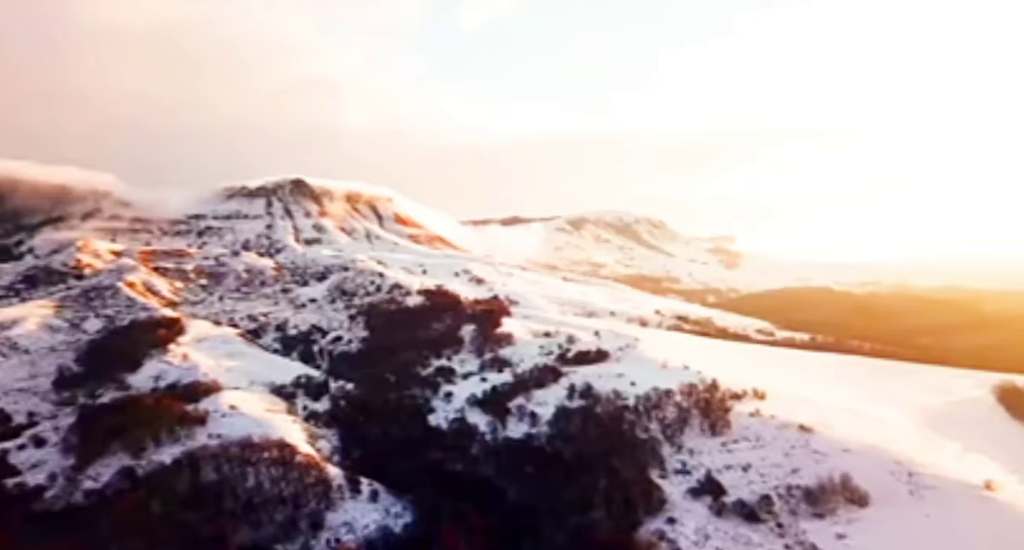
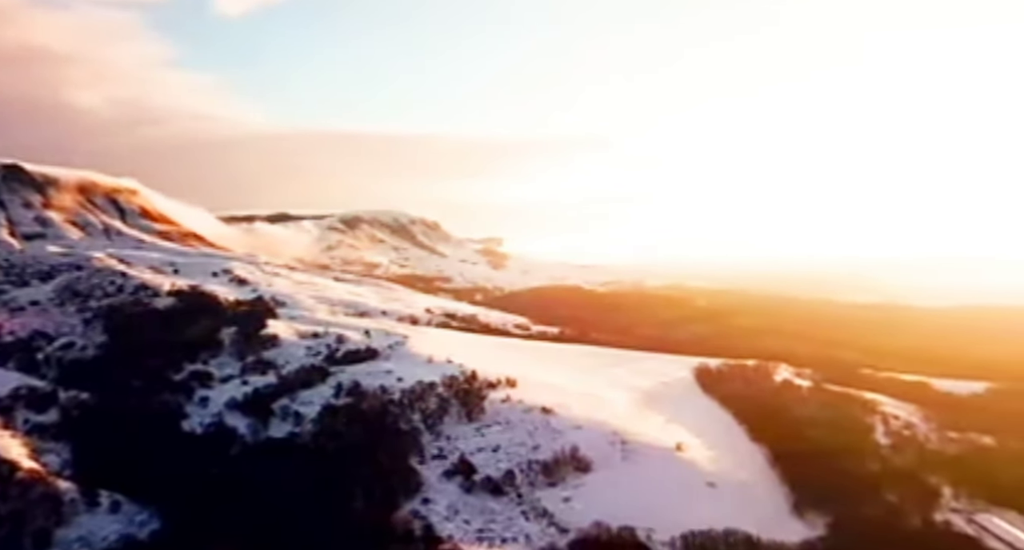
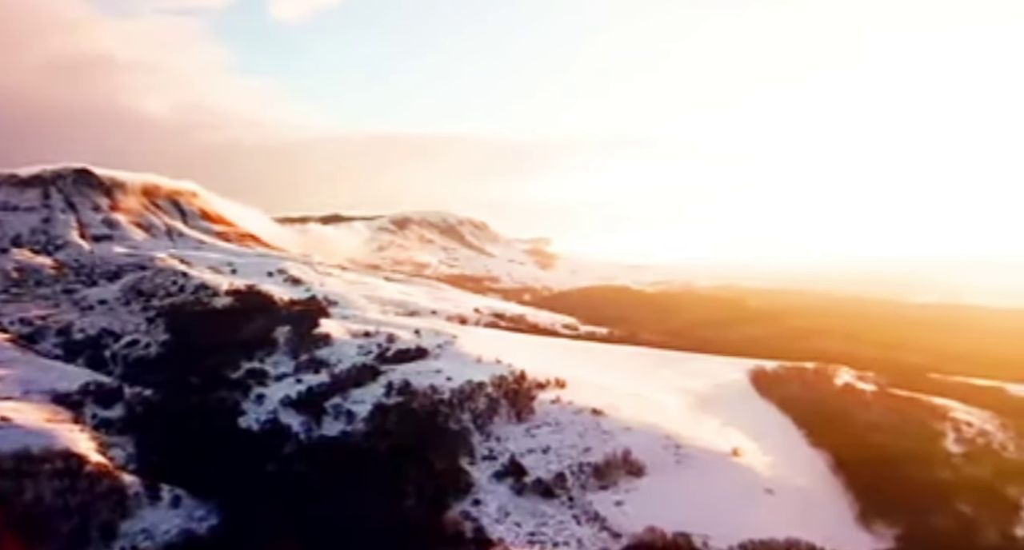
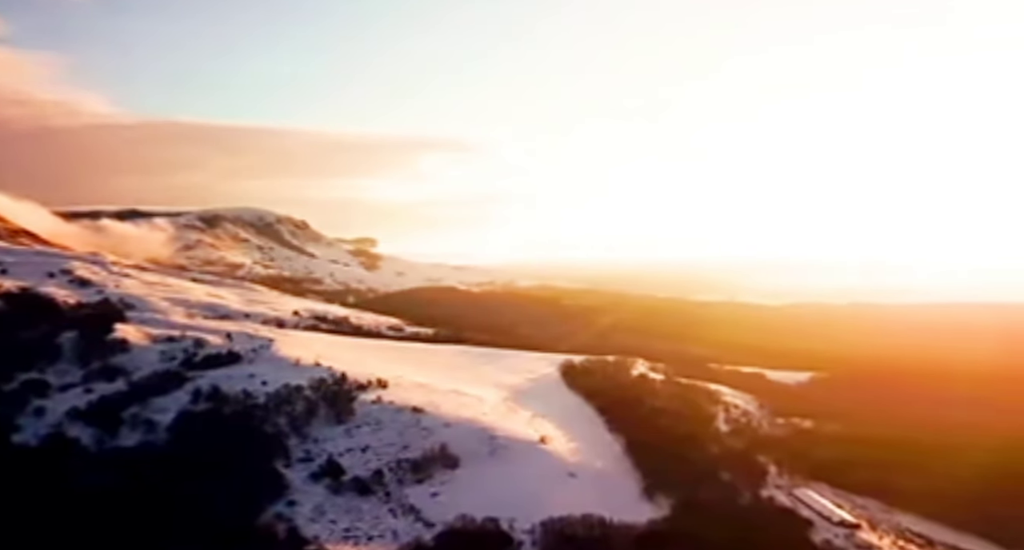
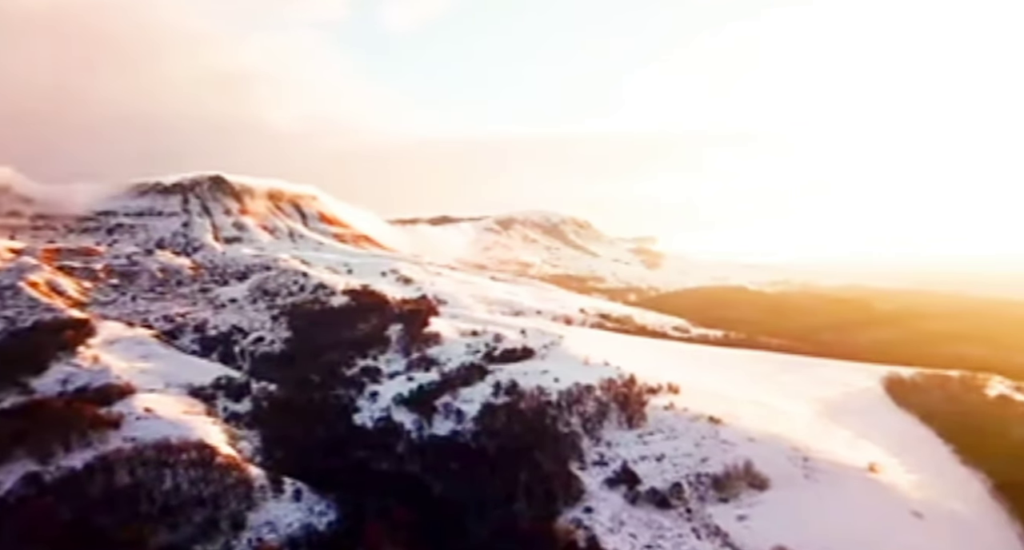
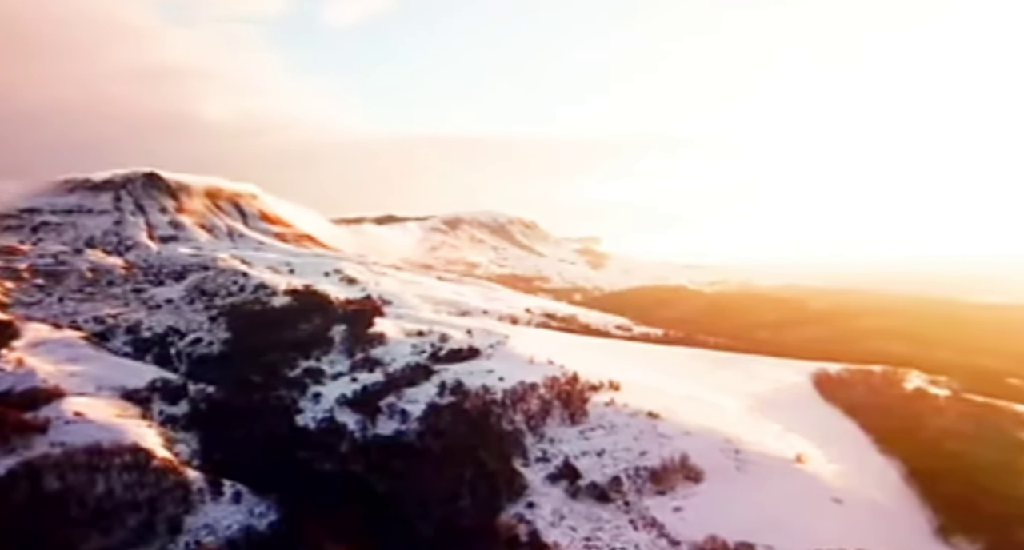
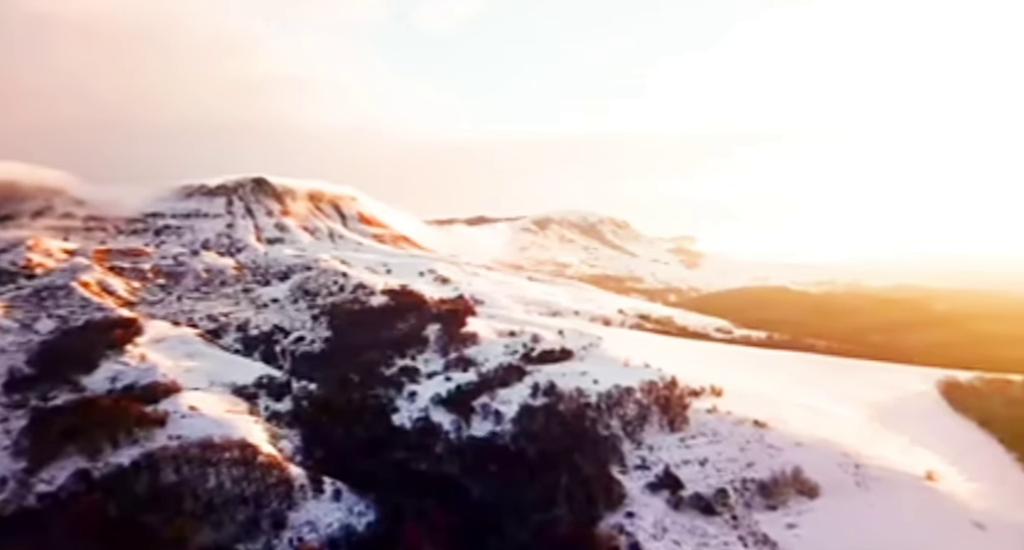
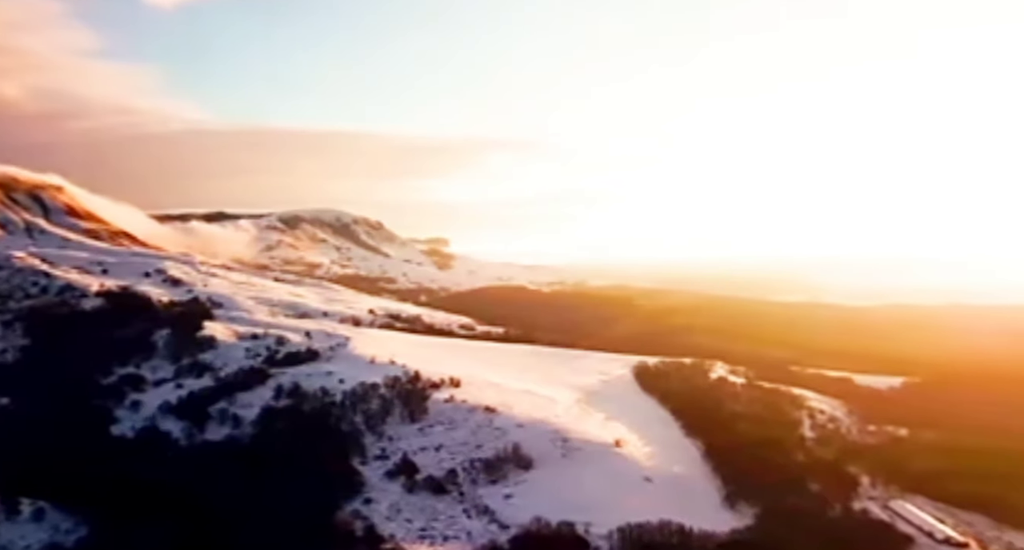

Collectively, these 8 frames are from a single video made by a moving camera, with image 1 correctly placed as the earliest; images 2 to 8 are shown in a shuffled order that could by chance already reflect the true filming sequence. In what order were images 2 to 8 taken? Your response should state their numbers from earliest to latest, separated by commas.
7, 5, 6, 3, 2, 8, 4
